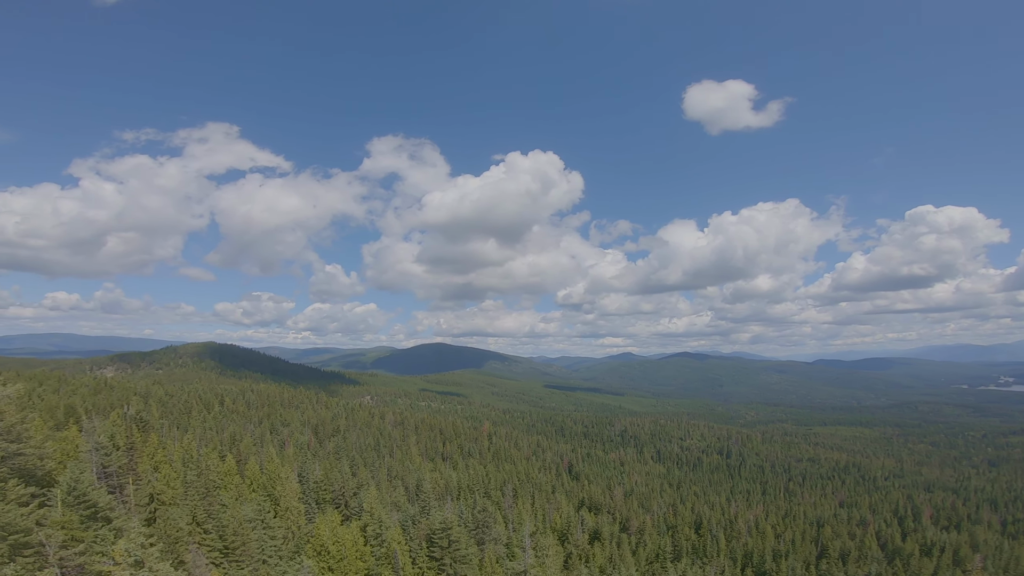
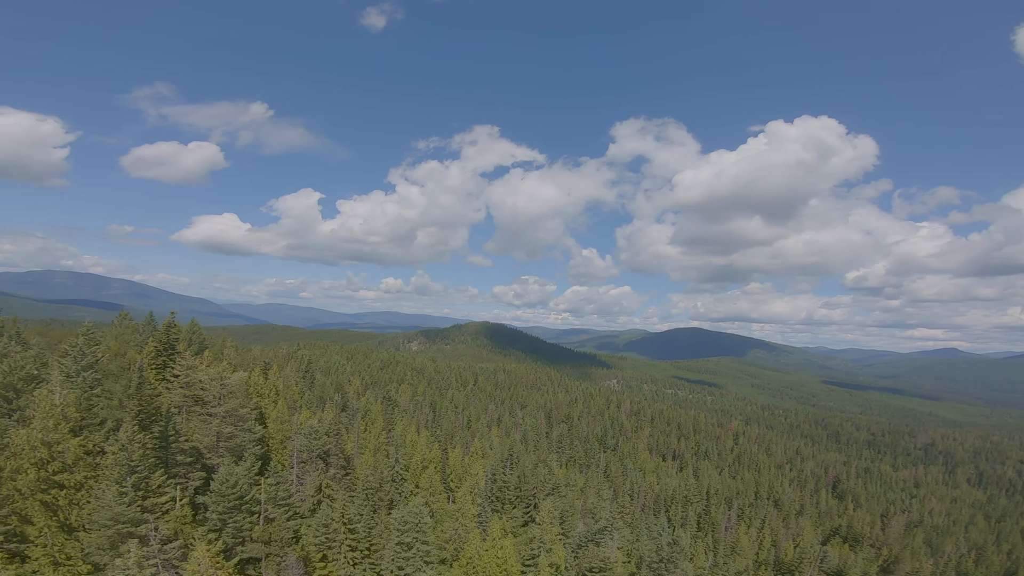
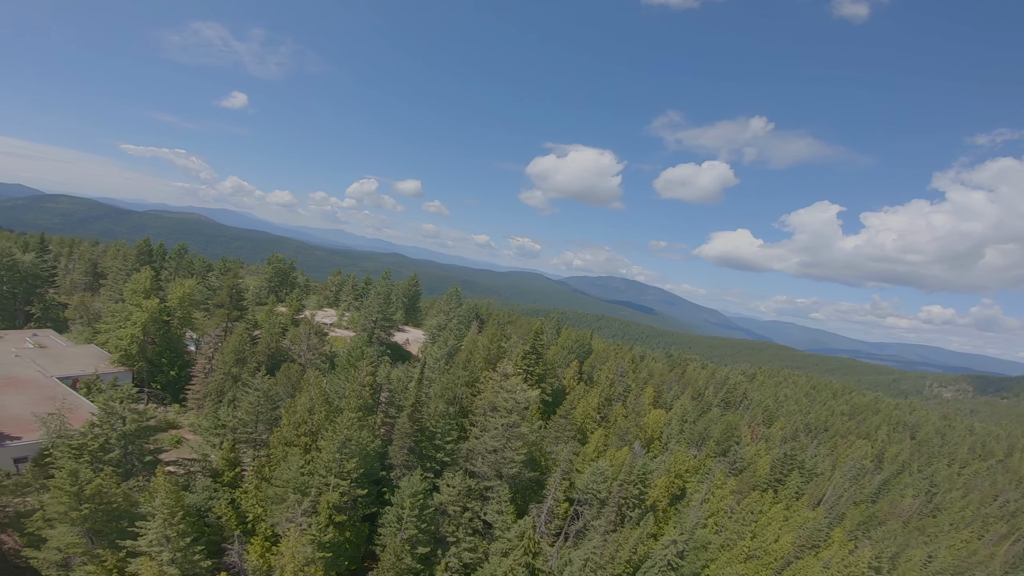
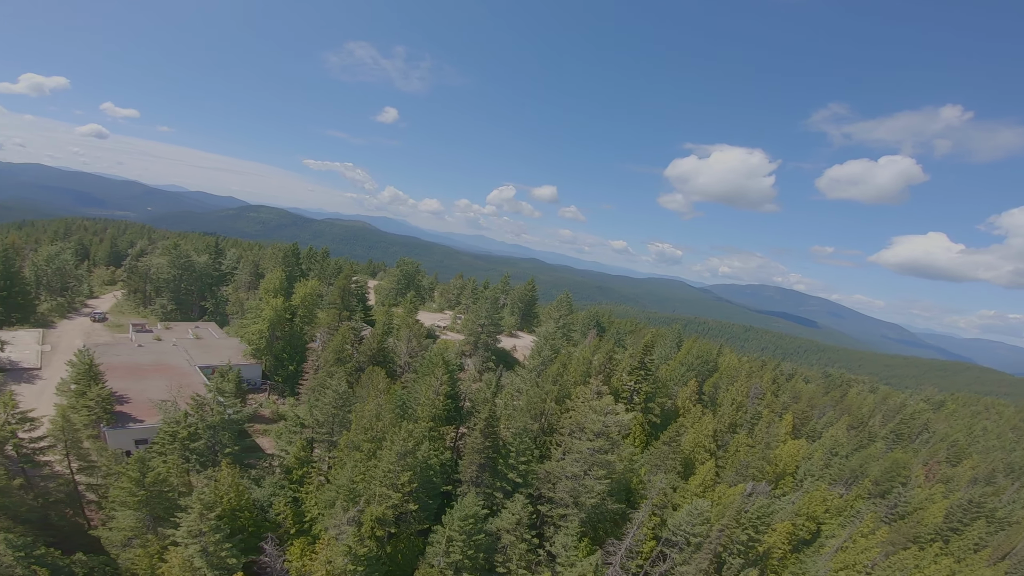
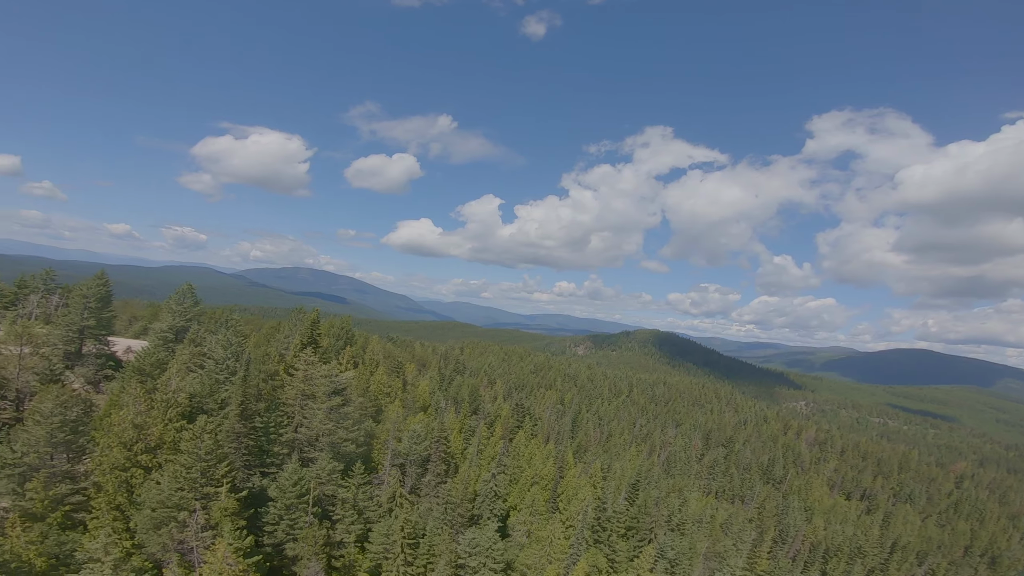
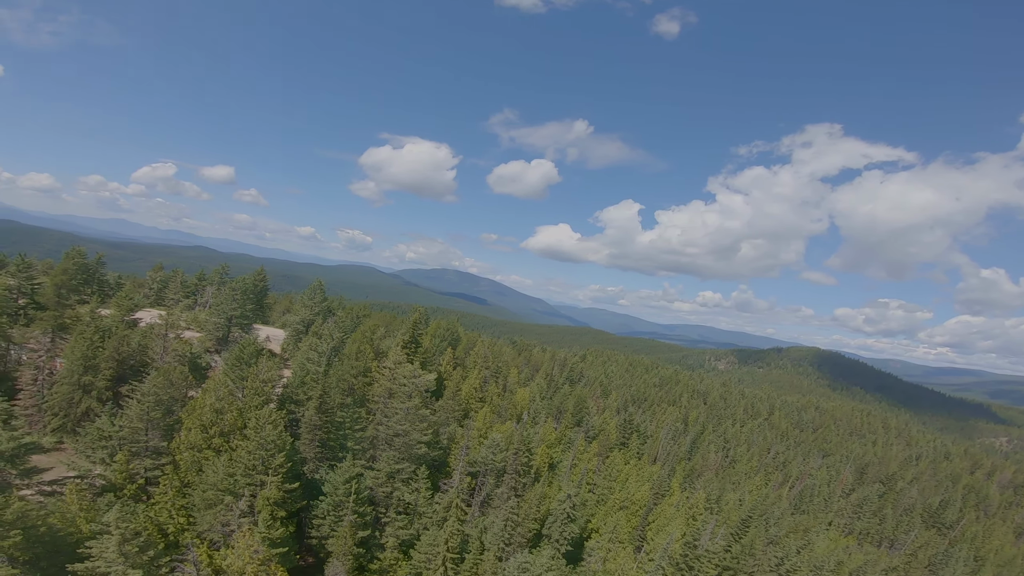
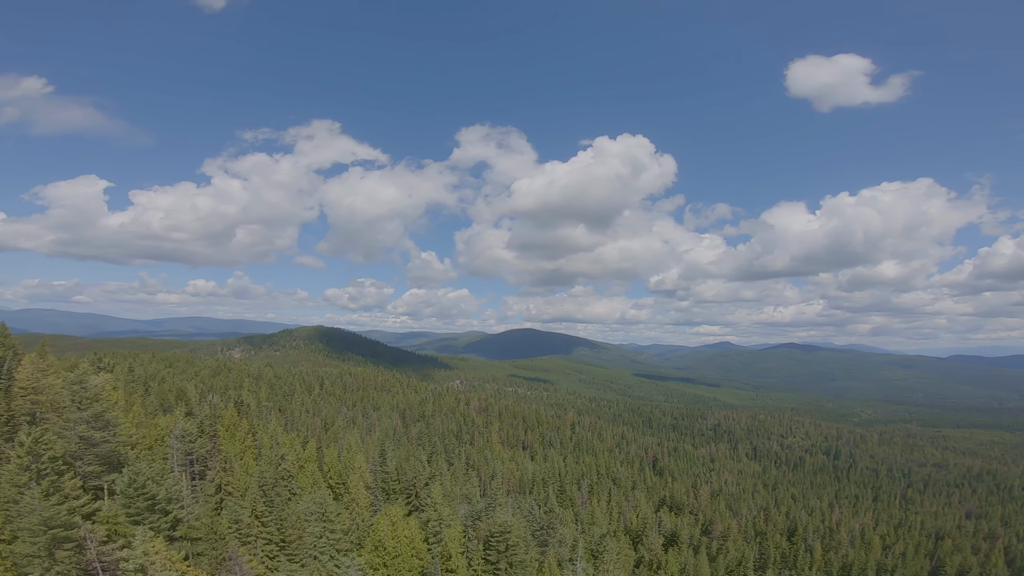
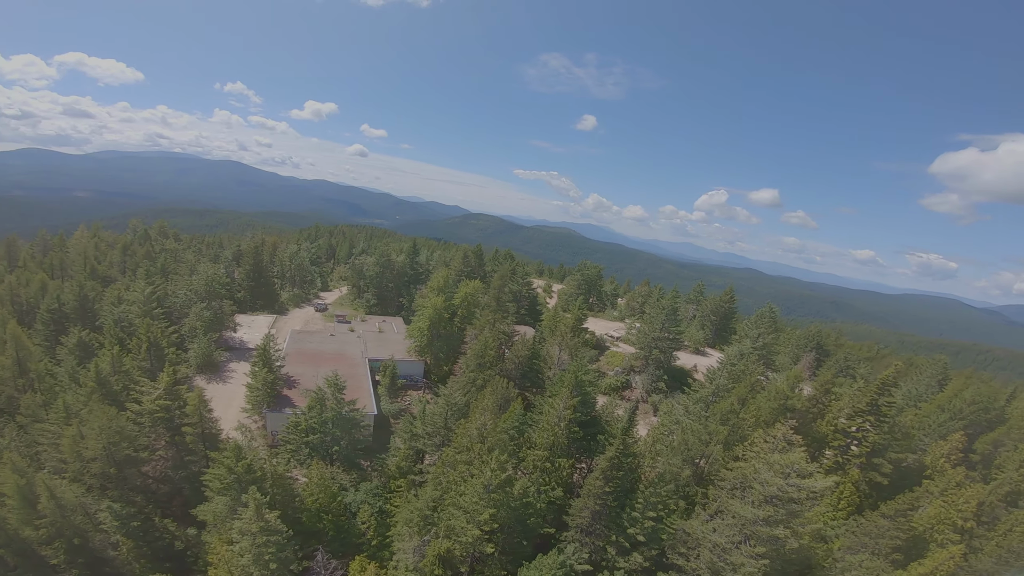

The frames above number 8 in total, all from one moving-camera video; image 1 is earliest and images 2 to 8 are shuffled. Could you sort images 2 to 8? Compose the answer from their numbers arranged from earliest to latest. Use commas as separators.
7, 2, 5, 6, 3, 4, 8
